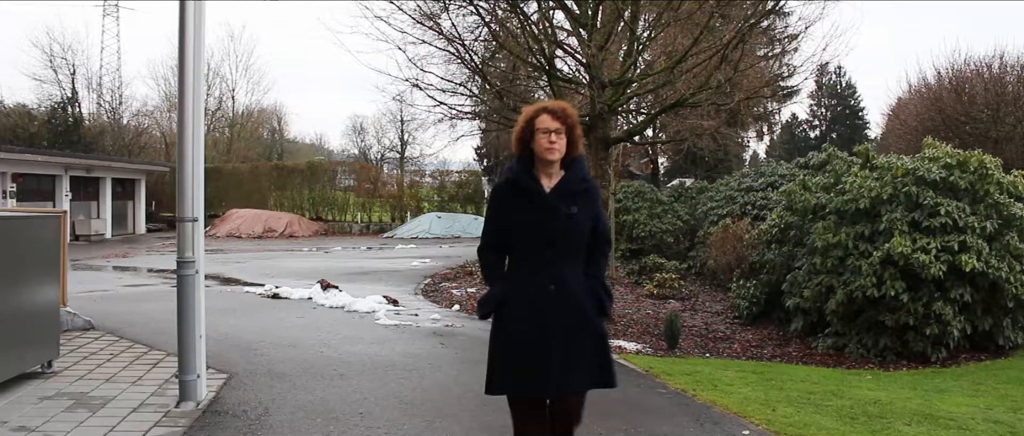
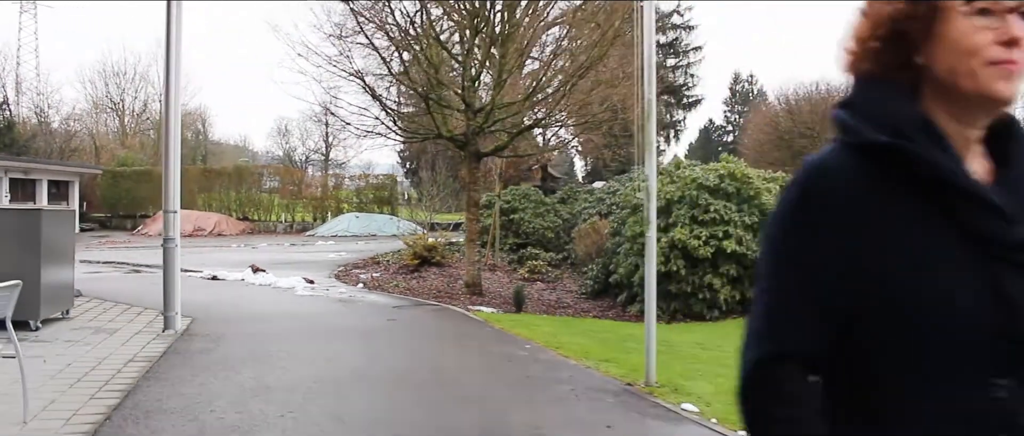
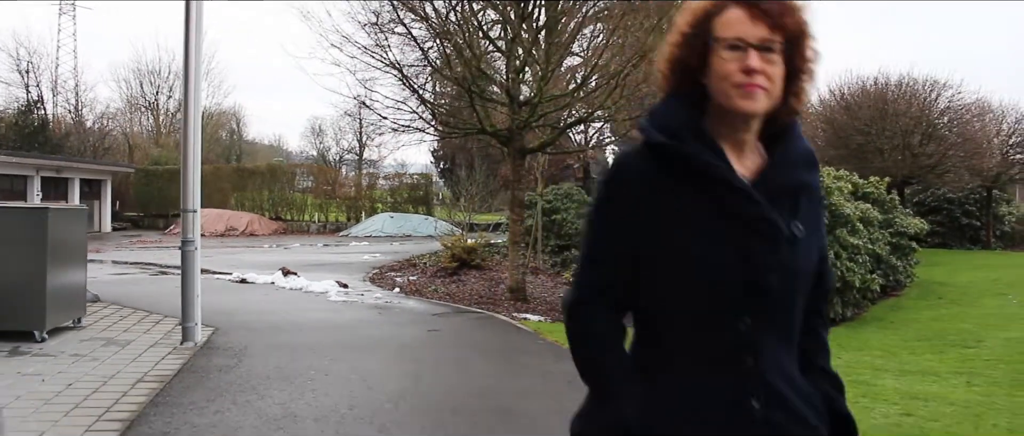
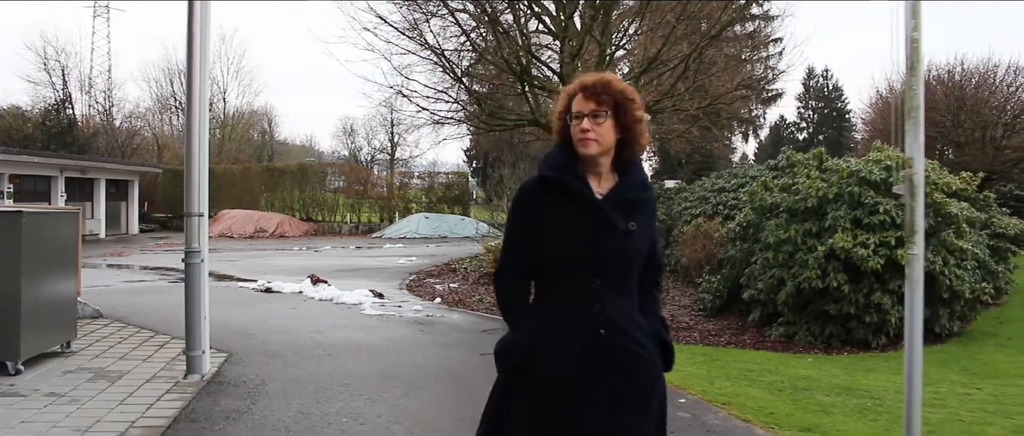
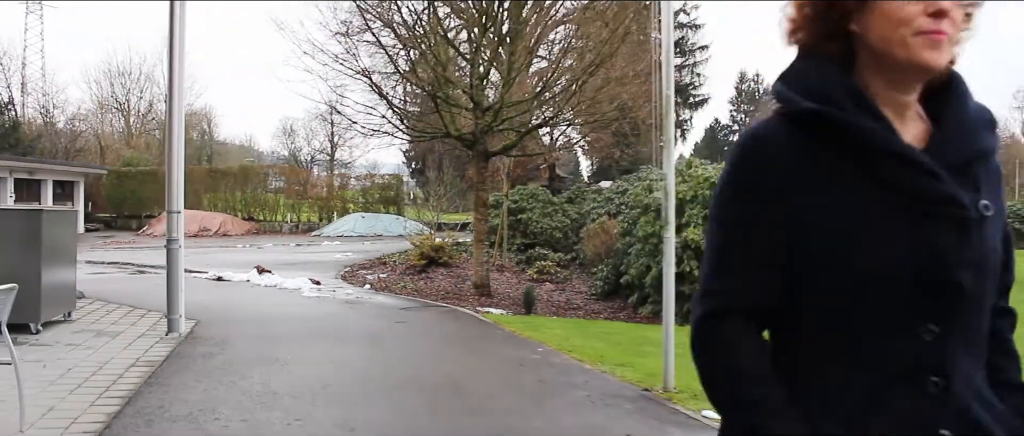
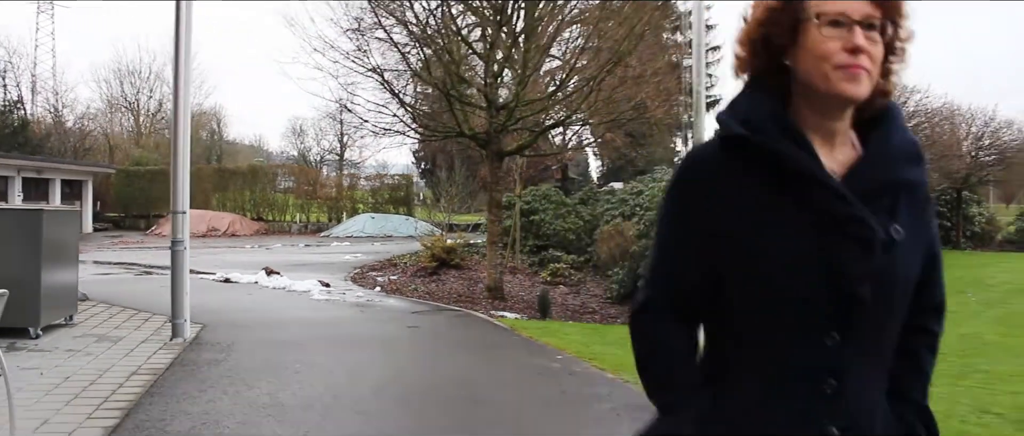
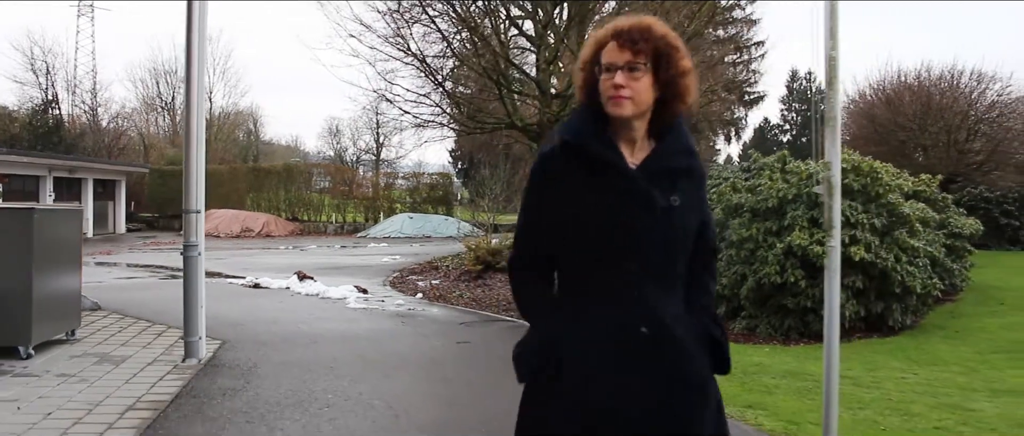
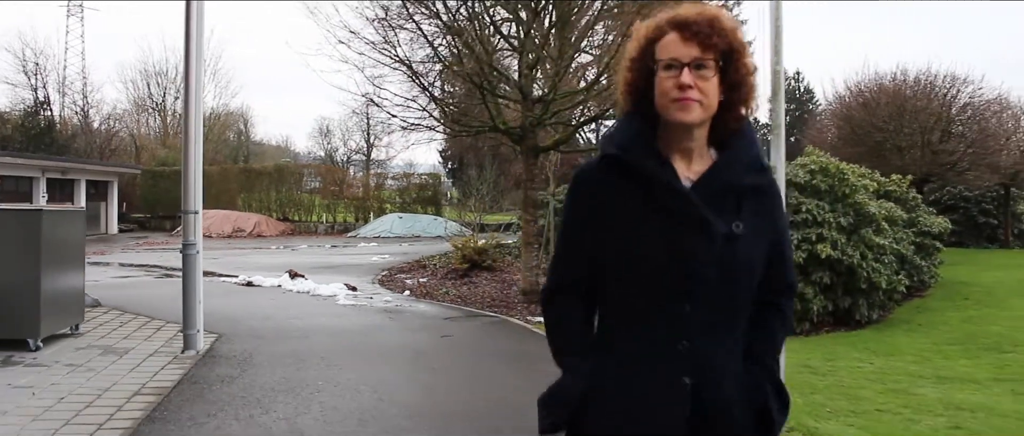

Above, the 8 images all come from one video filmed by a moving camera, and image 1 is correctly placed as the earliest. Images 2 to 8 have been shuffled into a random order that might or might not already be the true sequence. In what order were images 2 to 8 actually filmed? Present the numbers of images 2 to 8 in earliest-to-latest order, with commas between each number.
4, 7, 8, 3, 6, 5, 2
